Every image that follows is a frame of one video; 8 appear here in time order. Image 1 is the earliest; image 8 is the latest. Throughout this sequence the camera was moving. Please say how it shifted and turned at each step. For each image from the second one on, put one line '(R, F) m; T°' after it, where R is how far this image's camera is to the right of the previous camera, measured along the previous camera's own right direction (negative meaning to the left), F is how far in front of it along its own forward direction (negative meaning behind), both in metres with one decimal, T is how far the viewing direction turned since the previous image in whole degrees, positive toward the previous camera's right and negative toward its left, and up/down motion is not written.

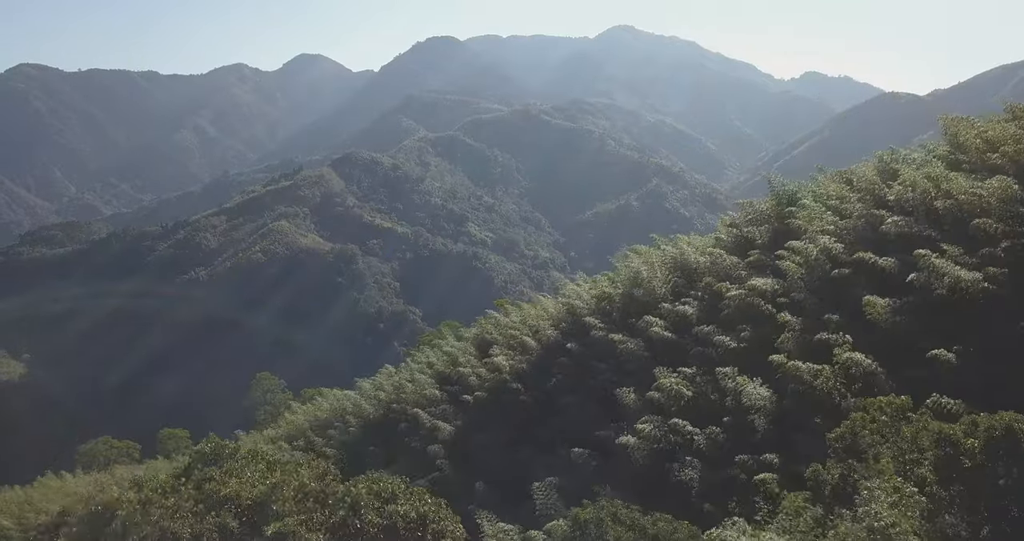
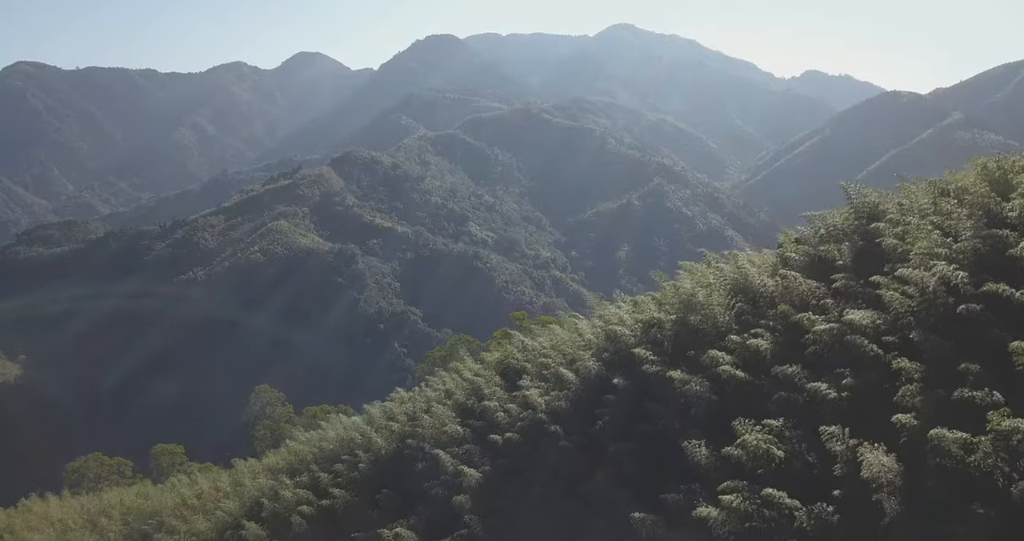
(-0.3, +0.7) m; 0°
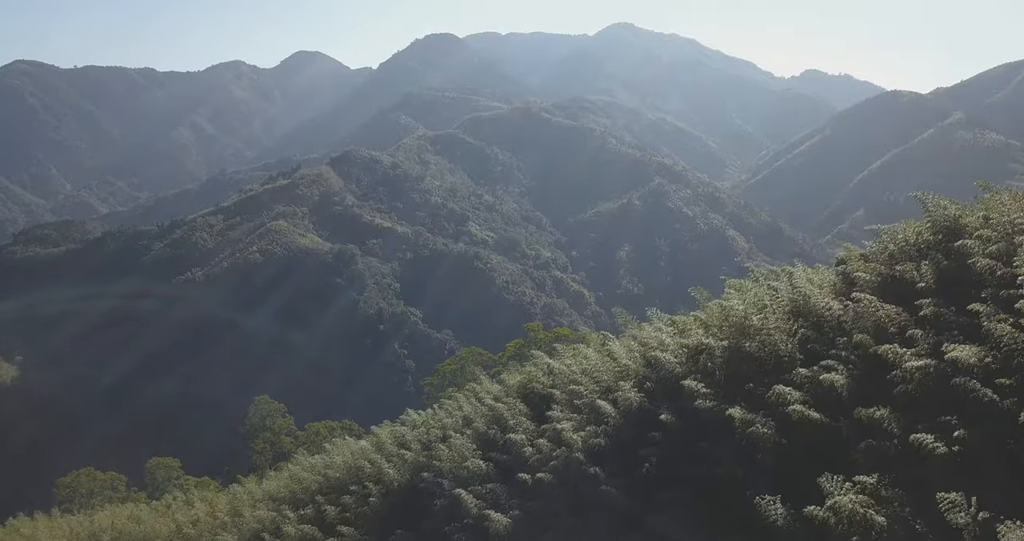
(-0.2, +0.5) m; 0°
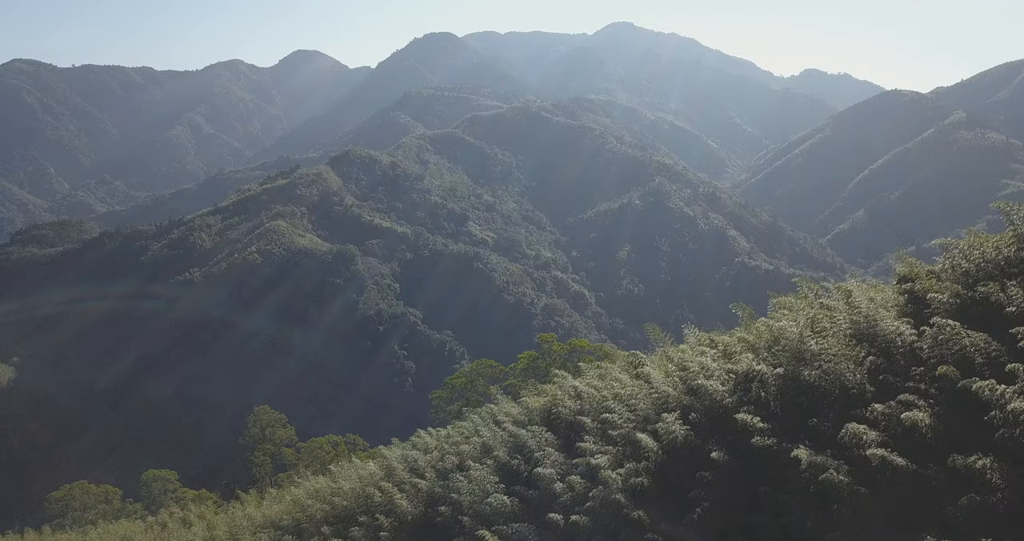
(-0.2, +0.4) m; 0°
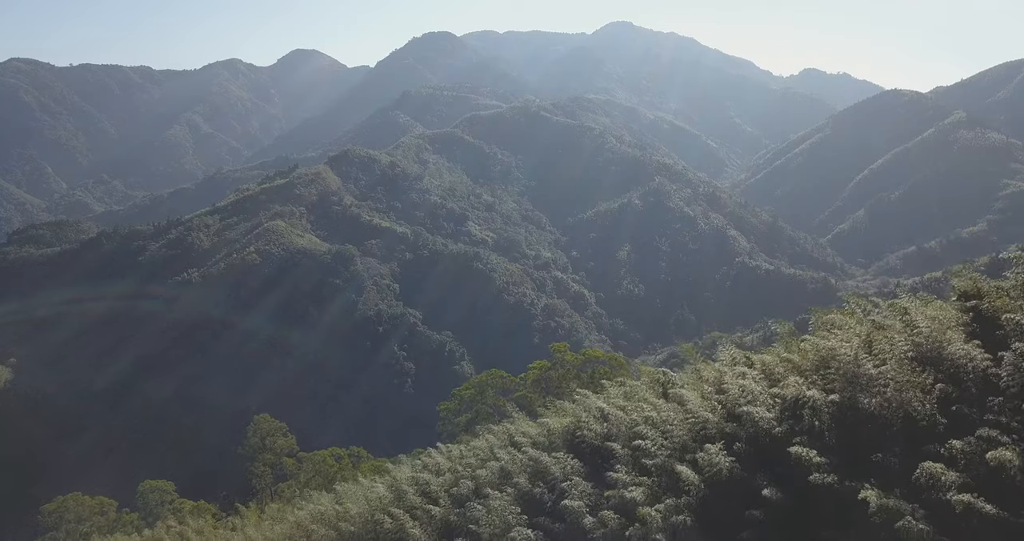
(-0.2, +0.4) m; 0°
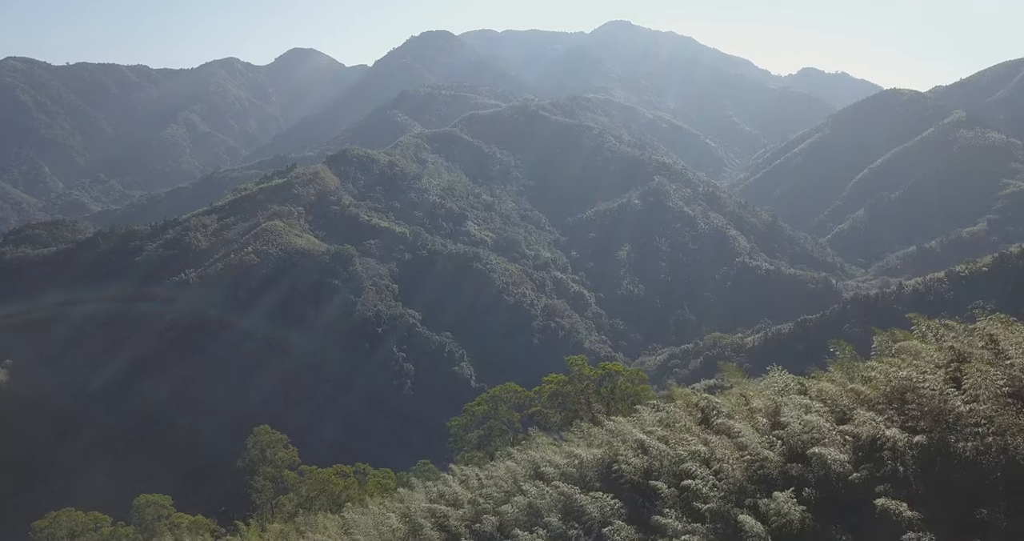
(-0.2, +0.4) m; 0°
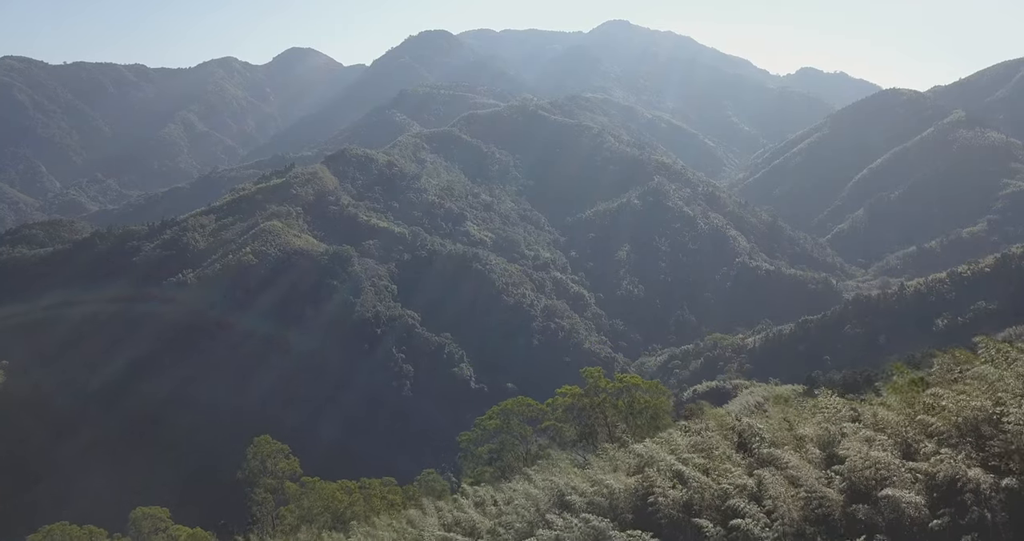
(-0.2, +0.3) m; 0°
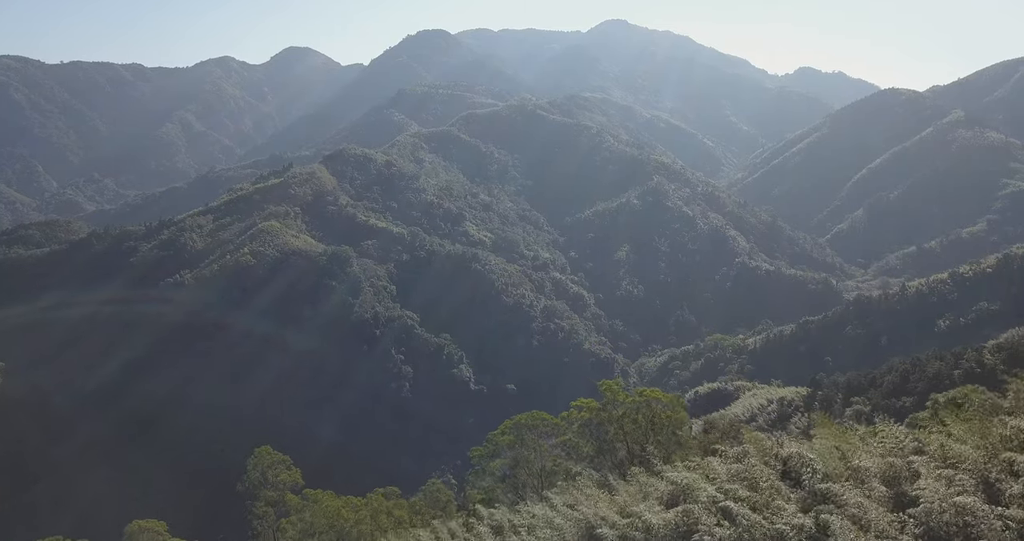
(-0.2, +0.3) m; 0°
